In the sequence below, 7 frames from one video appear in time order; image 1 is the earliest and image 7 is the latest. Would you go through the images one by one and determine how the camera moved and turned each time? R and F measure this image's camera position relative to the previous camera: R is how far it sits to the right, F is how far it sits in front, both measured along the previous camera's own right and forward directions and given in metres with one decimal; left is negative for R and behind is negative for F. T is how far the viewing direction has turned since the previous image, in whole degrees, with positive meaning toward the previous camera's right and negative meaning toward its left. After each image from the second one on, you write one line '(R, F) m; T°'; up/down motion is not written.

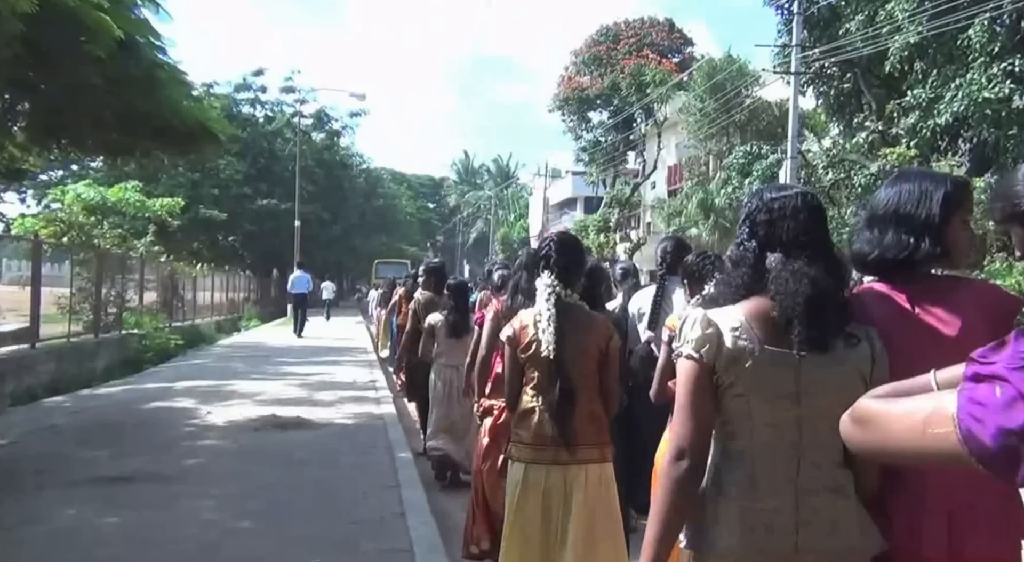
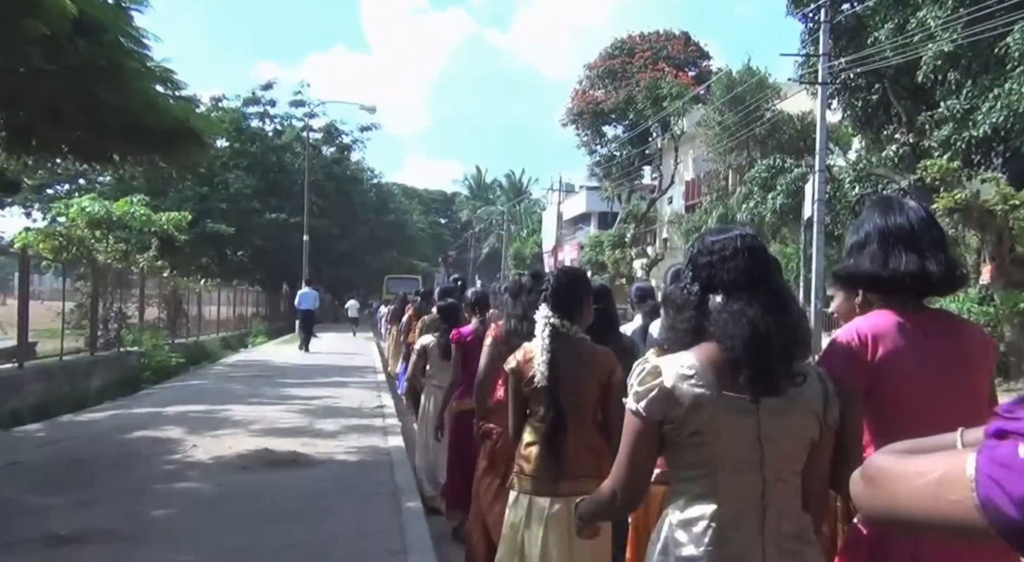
(0.0, +0.5) m; -1°
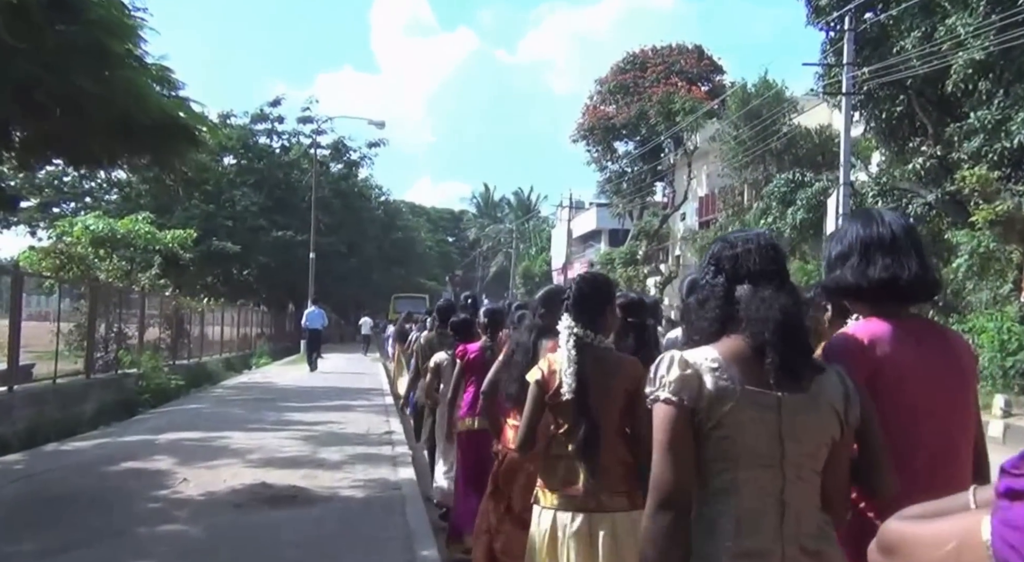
(-0.1, +0.5) m; 0°
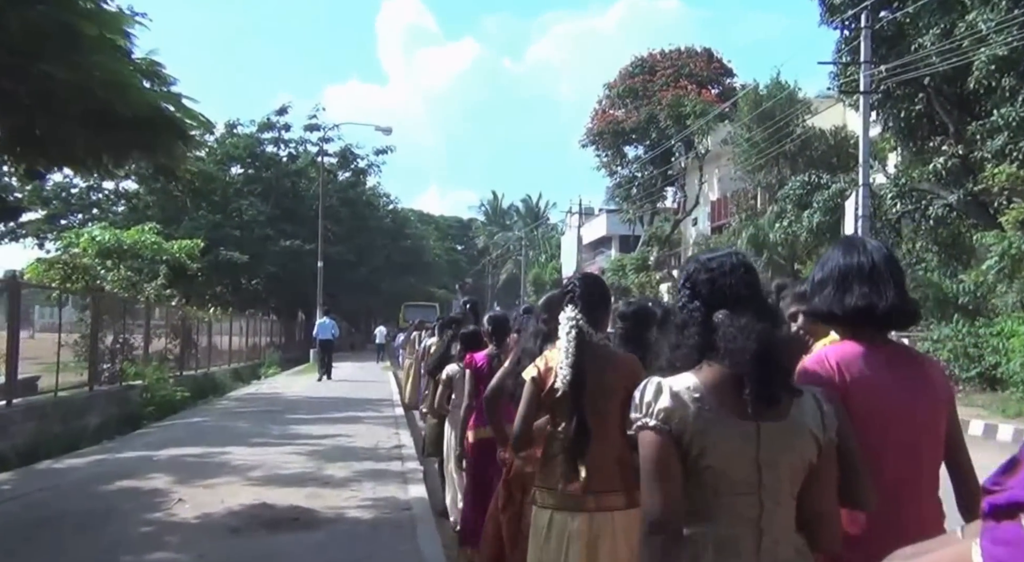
(0.0, +0.3) m; -1°
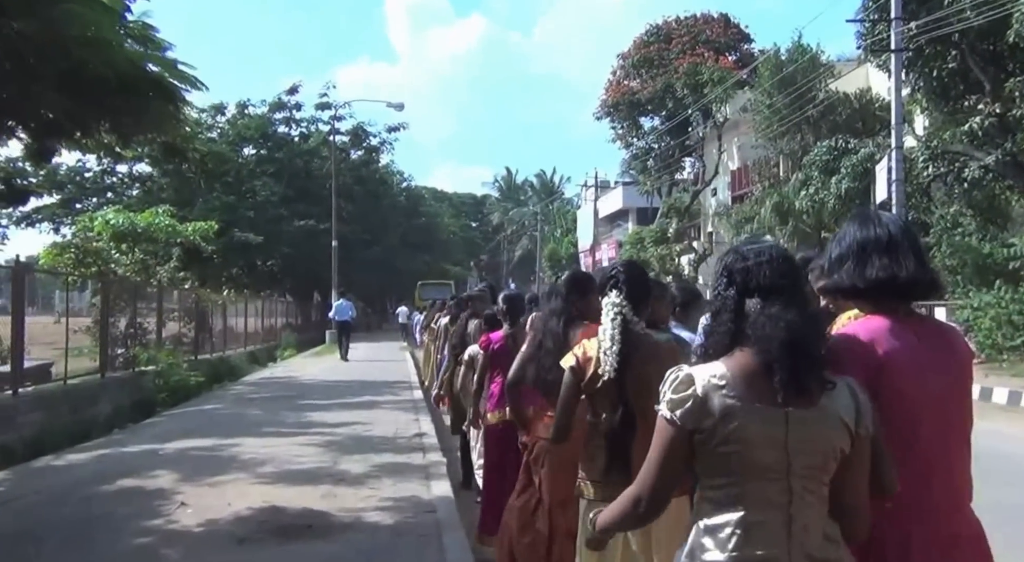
(-0.1, +0.4) m; -1°
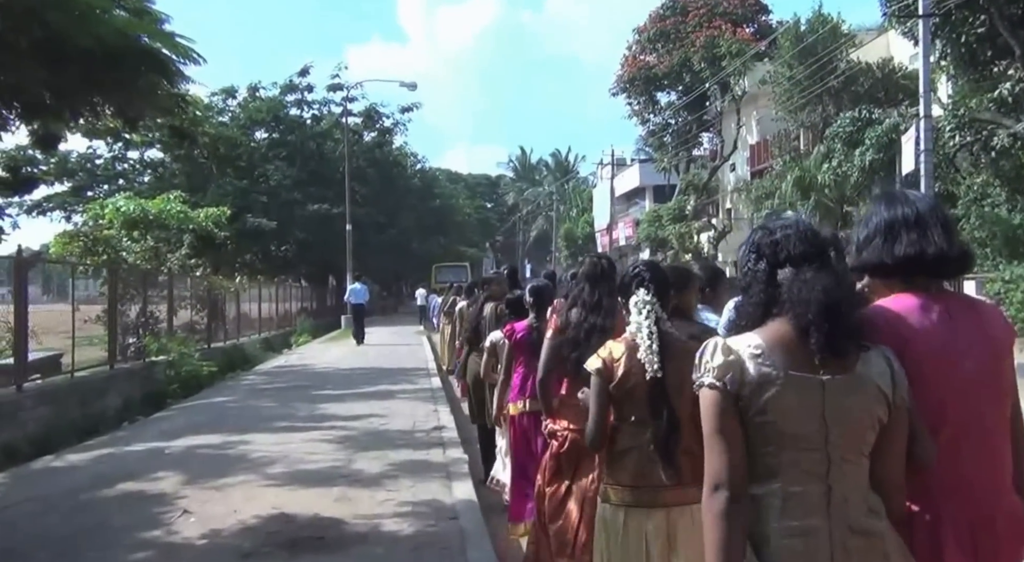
(0.0, +0.3) m; -1°
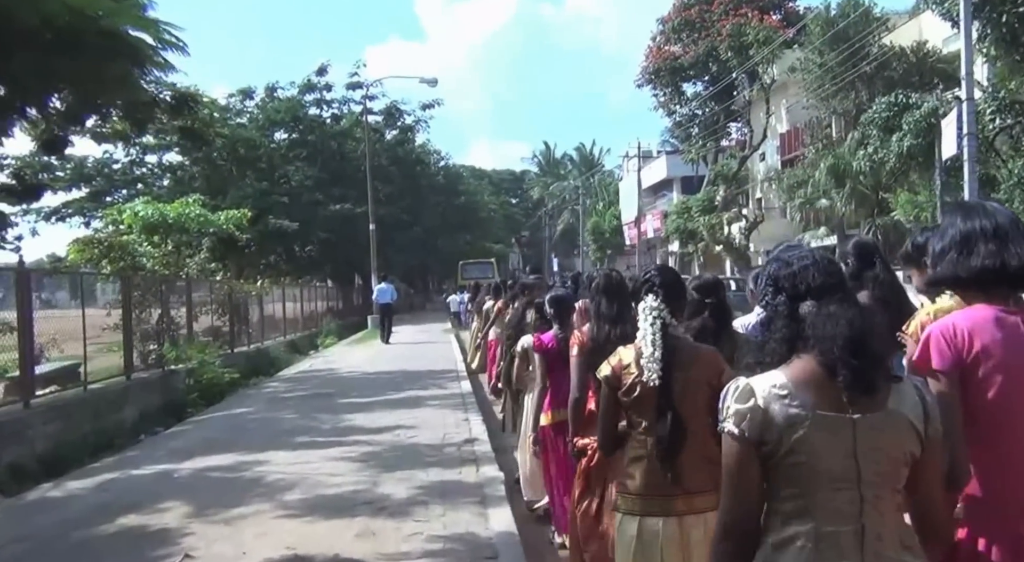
(0.0, +0.4) m; -2°
